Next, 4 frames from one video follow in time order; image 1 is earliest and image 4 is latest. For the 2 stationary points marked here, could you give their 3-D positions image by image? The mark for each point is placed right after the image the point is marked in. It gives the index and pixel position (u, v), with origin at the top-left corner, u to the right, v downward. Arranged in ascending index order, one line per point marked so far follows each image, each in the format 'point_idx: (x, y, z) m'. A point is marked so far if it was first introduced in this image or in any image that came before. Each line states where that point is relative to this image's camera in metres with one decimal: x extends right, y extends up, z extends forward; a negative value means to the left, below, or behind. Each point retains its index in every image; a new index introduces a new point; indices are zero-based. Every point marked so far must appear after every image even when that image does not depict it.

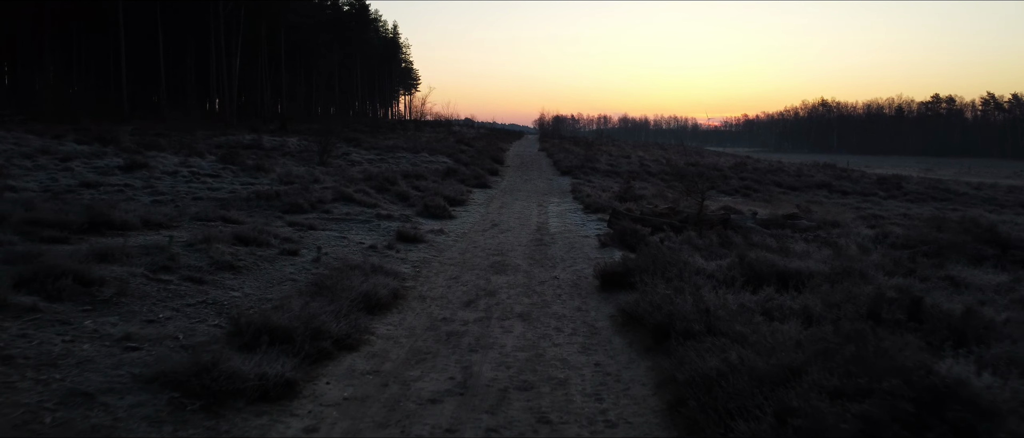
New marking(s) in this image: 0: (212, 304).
0: (-2.7, -0.8, +6.6) m
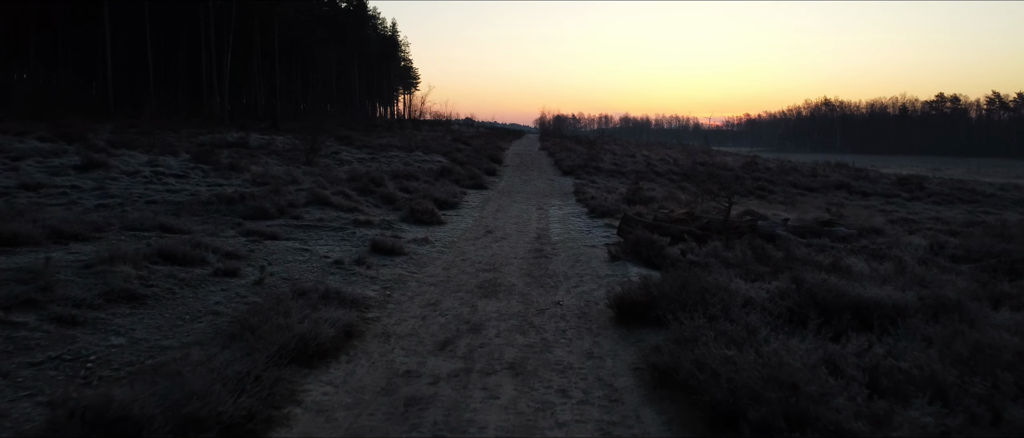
0: (-2.7, -0.9, +4.6) m
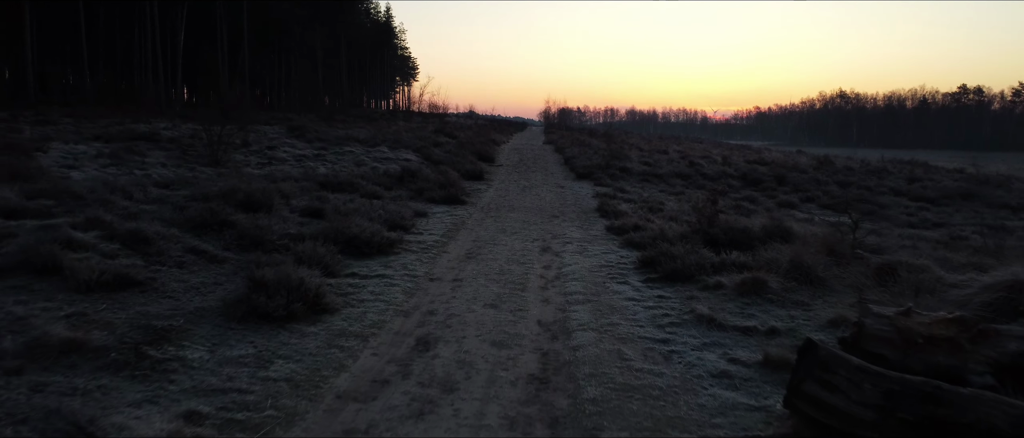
0: (-3.1, -1.8, -4.4) m
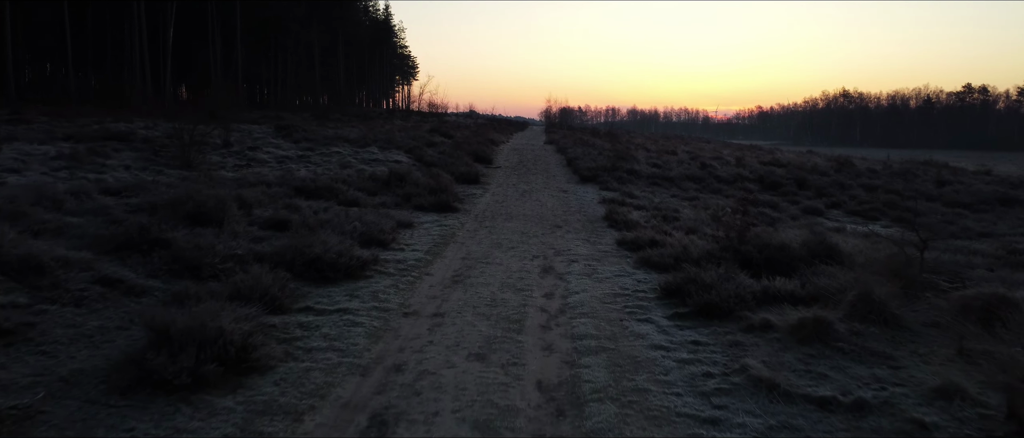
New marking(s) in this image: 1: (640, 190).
0: (-3.2, -2.0, -6.1) m
1: (+3.4, +0.7, +19.4) m
